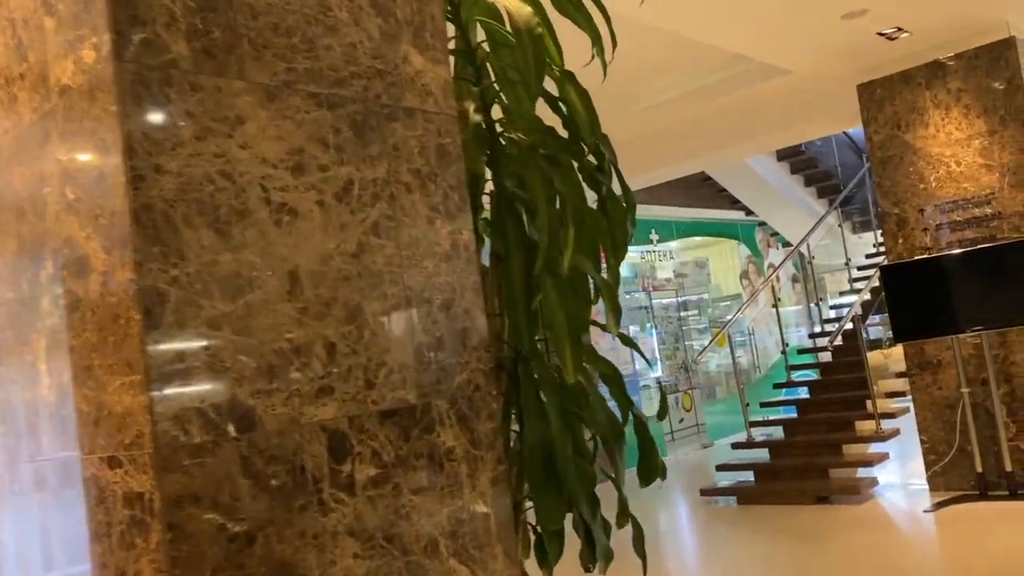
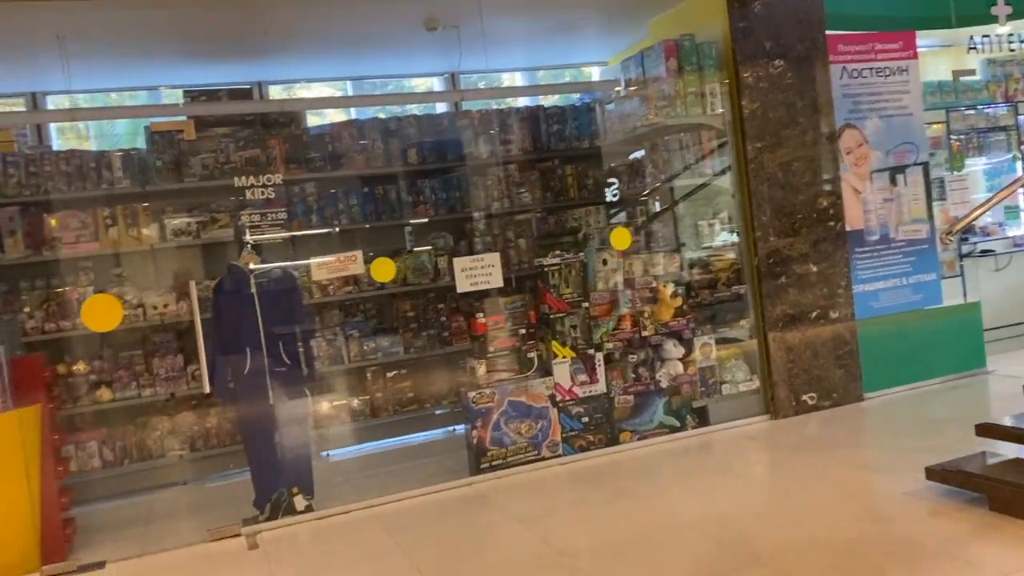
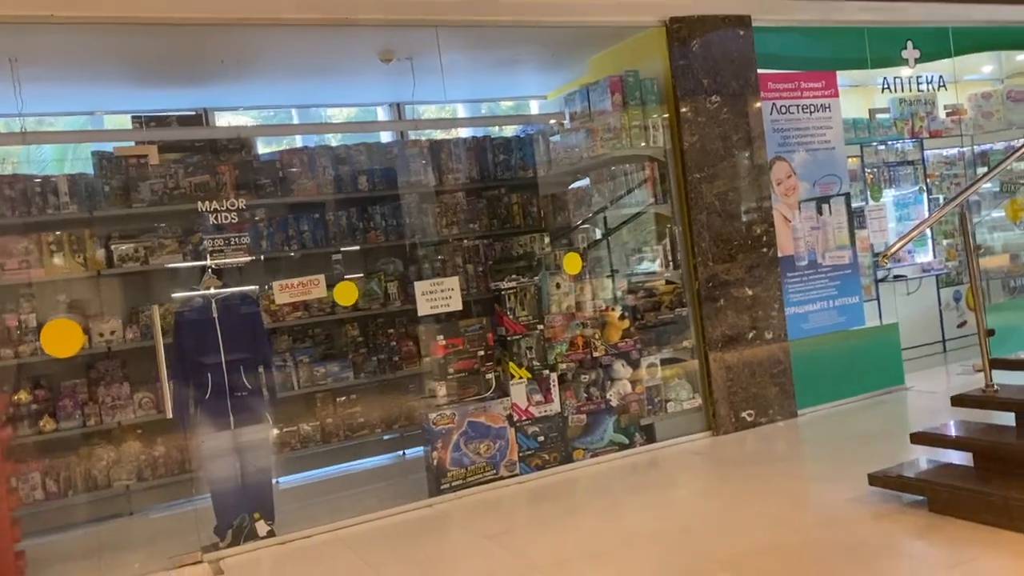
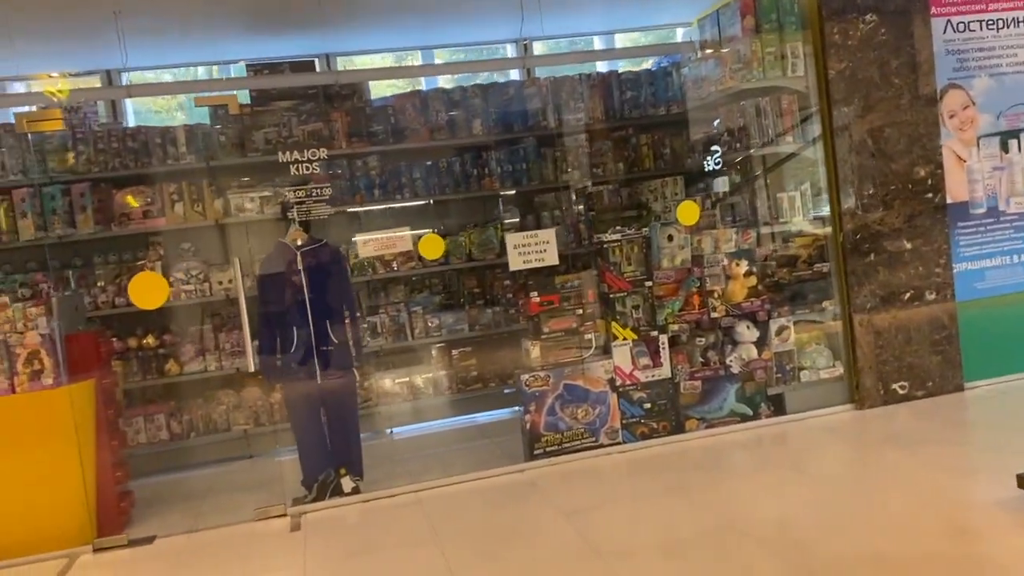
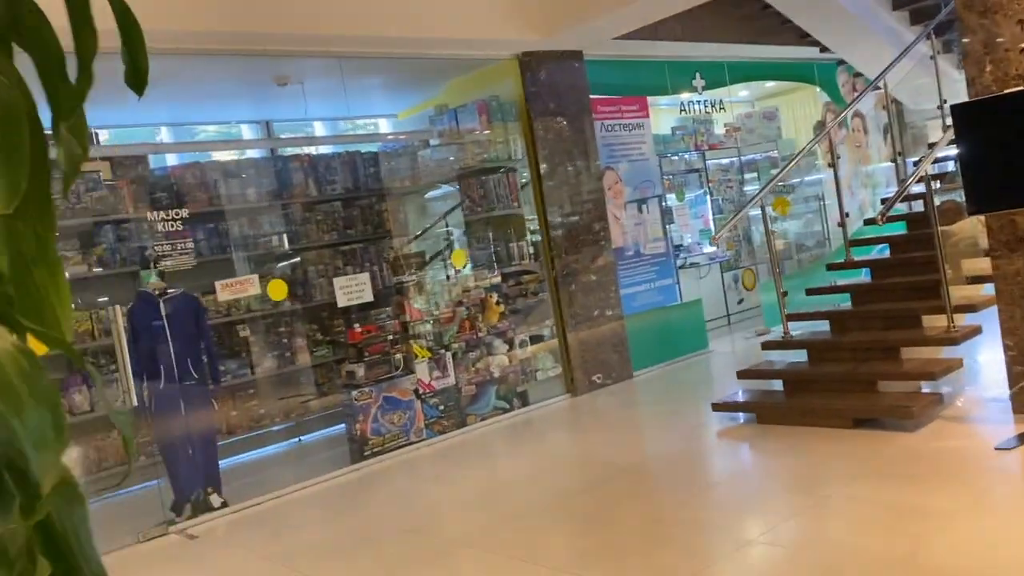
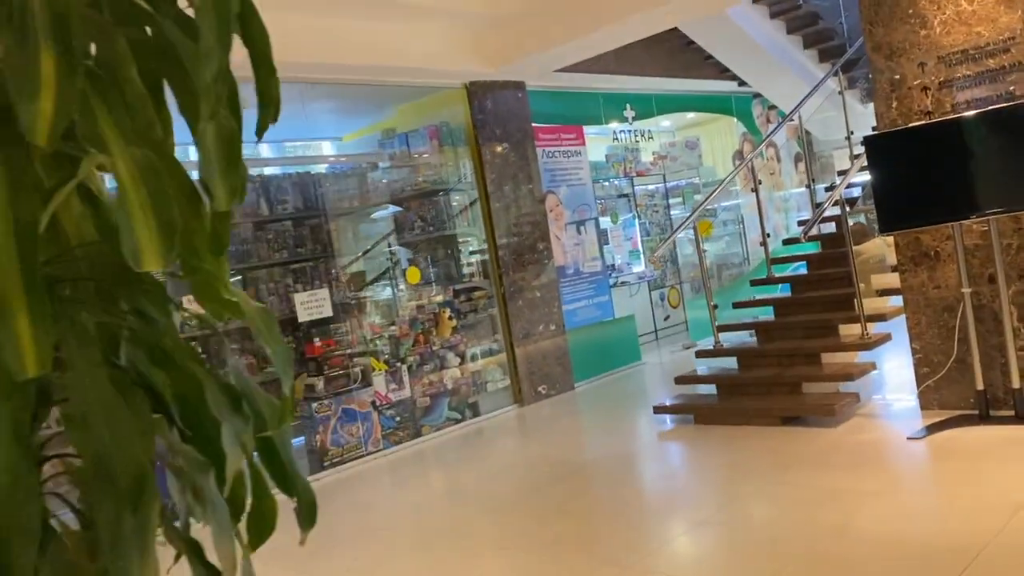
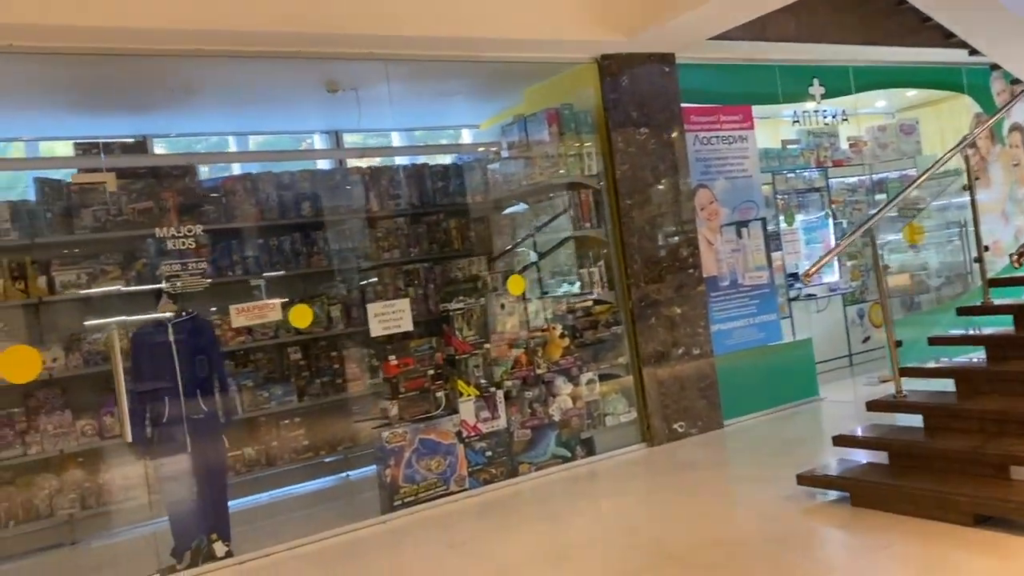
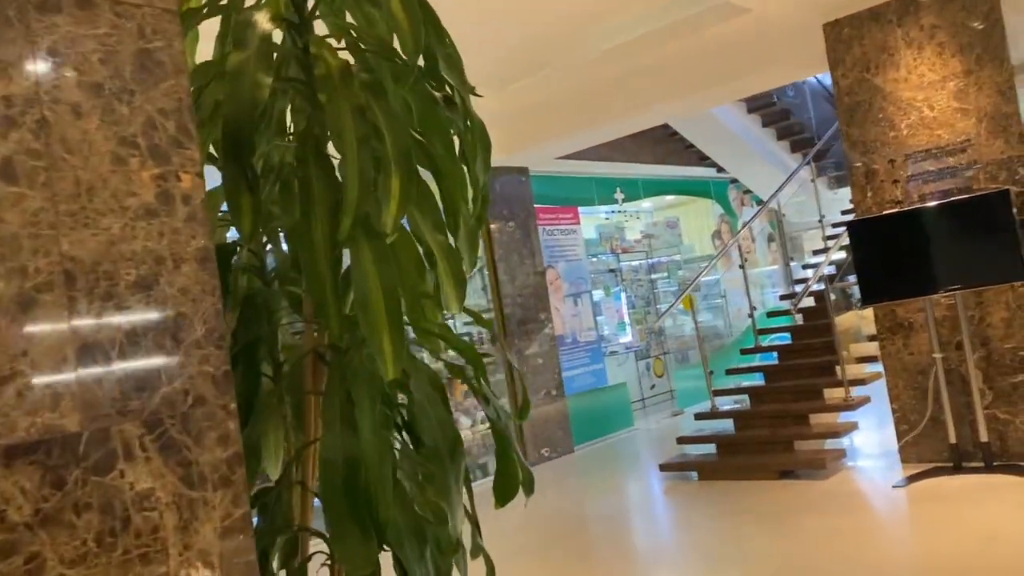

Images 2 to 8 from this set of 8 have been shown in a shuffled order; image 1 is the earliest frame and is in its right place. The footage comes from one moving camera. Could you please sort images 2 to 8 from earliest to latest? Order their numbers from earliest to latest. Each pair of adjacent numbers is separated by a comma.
8, 6, 5, 7, 3, 2, 4
